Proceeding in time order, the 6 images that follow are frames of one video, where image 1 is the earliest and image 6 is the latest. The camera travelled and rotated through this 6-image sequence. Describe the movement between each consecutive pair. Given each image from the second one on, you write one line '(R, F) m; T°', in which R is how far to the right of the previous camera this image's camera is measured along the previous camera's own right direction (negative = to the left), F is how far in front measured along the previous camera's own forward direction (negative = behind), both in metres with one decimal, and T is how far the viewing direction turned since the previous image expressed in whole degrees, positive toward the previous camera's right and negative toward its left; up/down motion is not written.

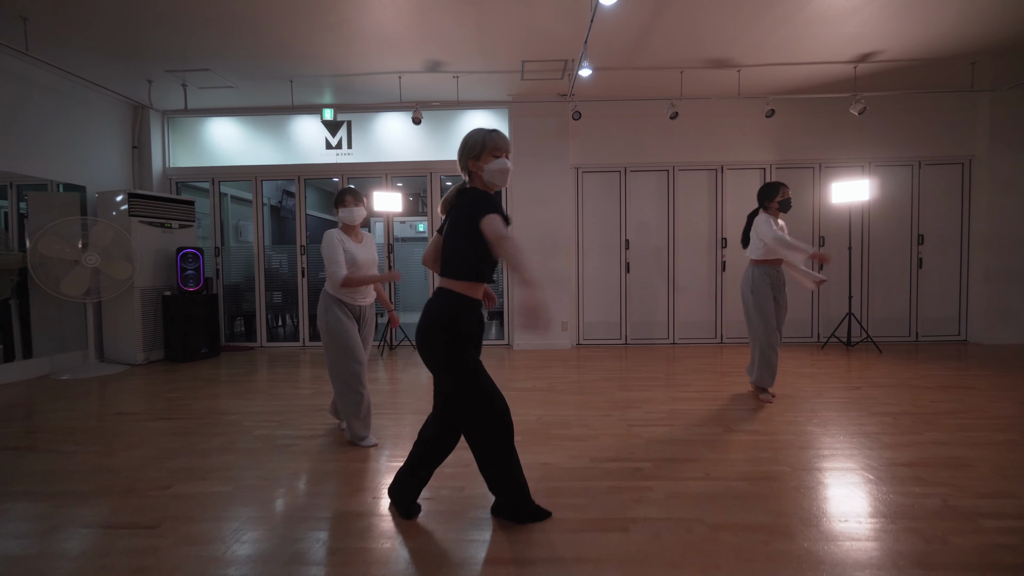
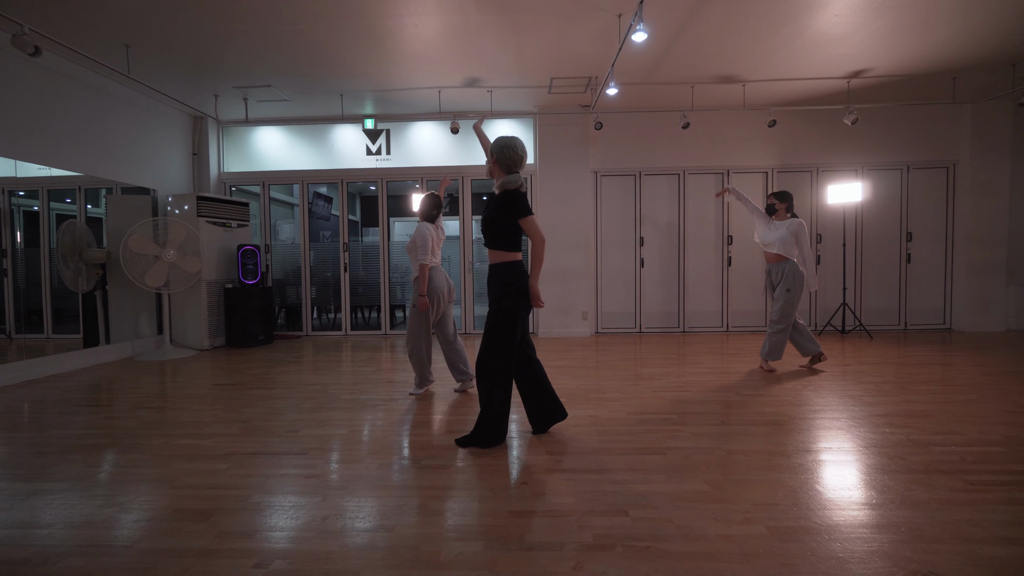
(-0.3, -0.6) m; 0°
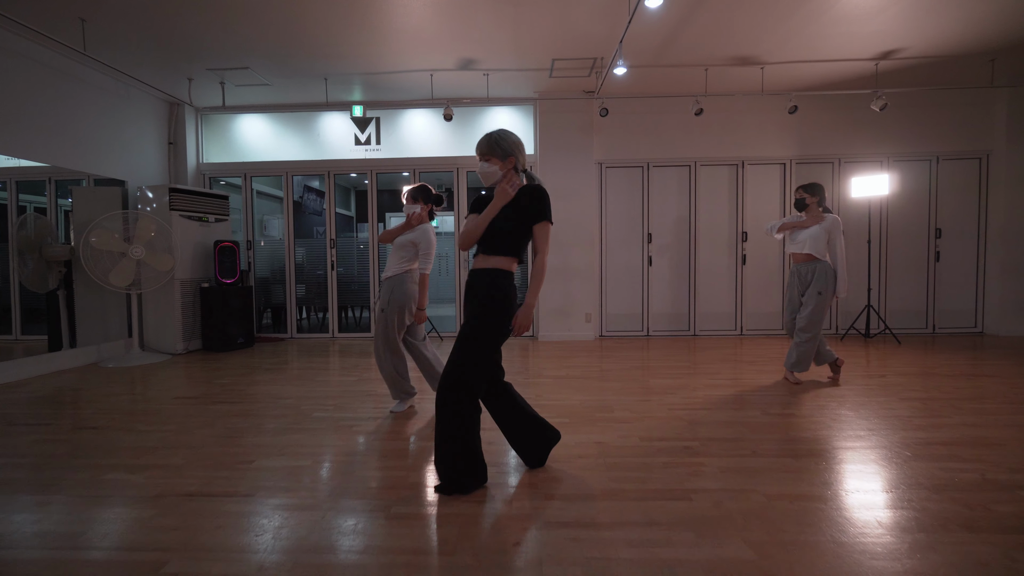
(0.0, +0.4) m; 0°
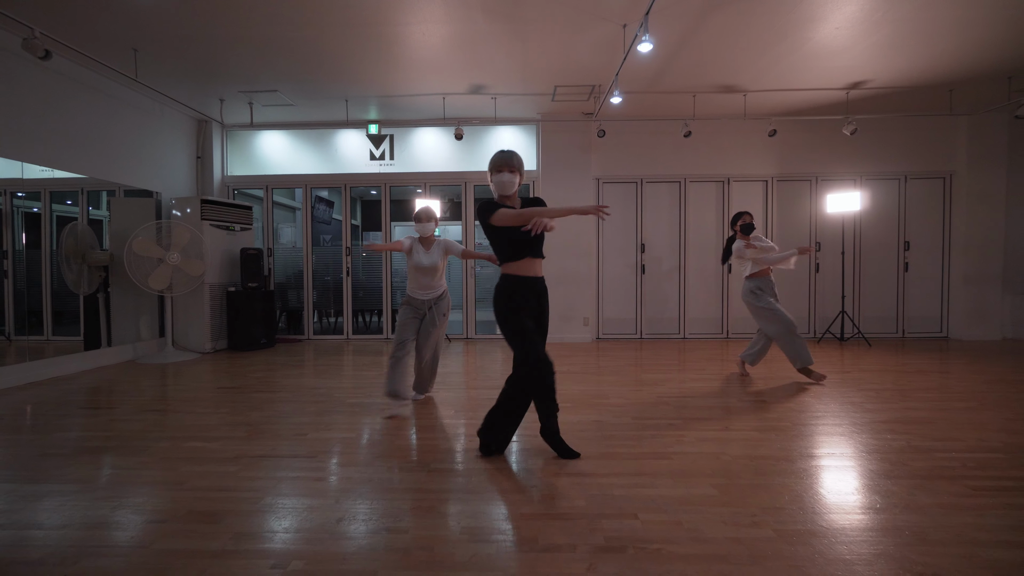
(-0.1, -0.4) m; +1°
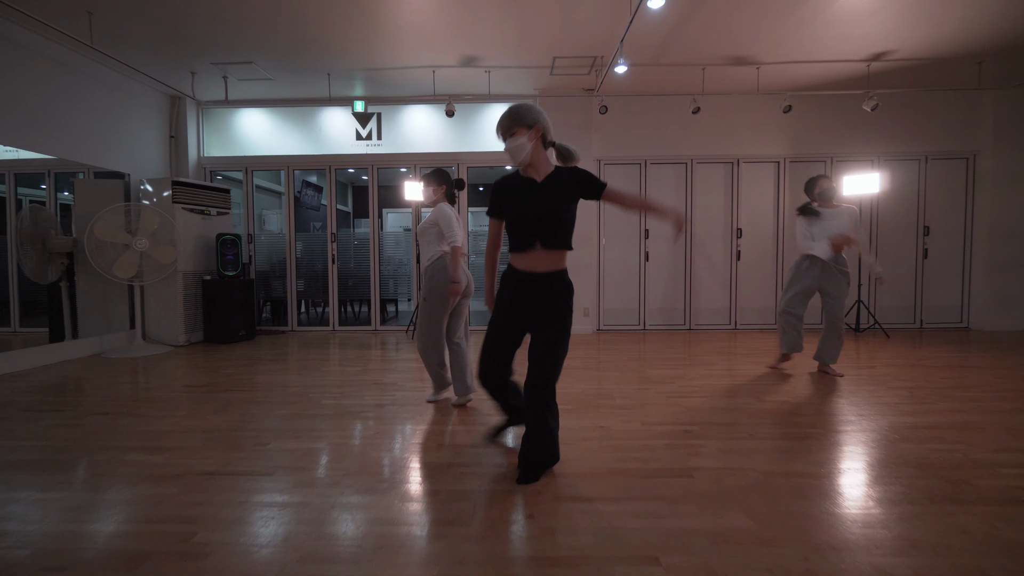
(0.0, +0.4) m; 0°
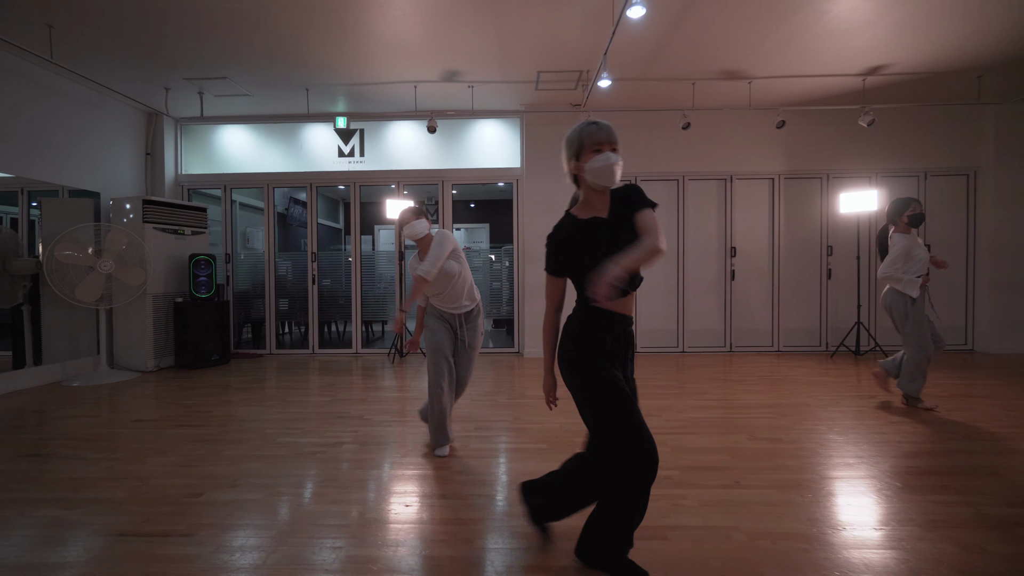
(+0.2, +0.2) m; 0°
